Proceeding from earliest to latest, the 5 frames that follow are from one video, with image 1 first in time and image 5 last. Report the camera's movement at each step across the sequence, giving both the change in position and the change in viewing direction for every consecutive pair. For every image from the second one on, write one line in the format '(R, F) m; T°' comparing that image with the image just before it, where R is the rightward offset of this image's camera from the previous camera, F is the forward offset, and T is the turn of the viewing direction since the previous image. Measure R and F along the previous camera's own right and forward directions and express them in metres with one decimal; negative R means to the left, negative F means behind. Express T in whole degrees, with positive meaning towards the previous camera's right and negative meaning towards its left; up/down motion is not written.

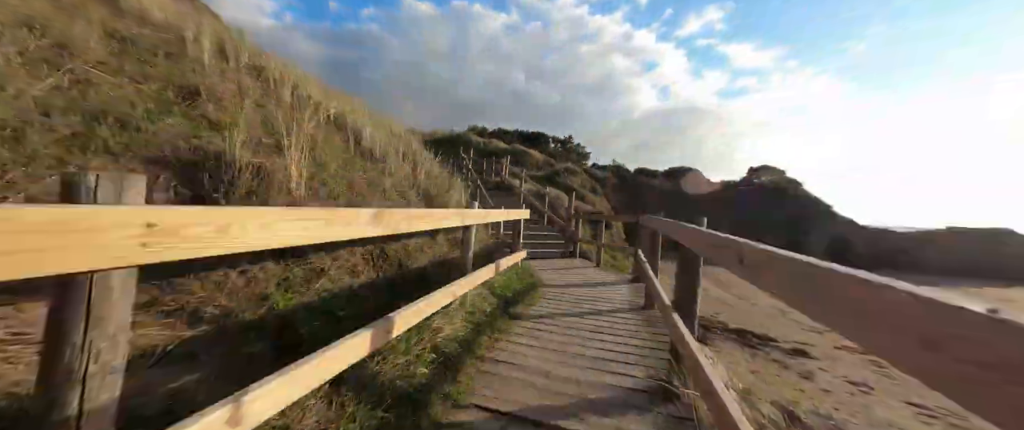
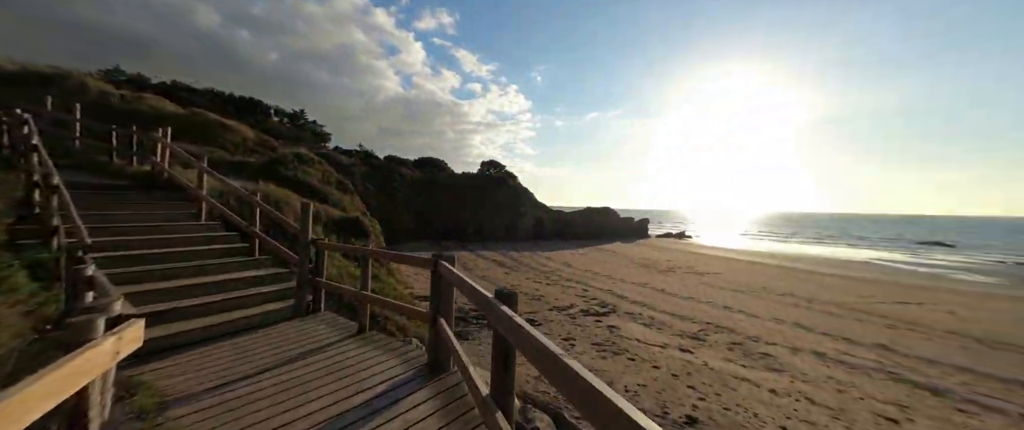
(+0.1, +0.7) m; +40°
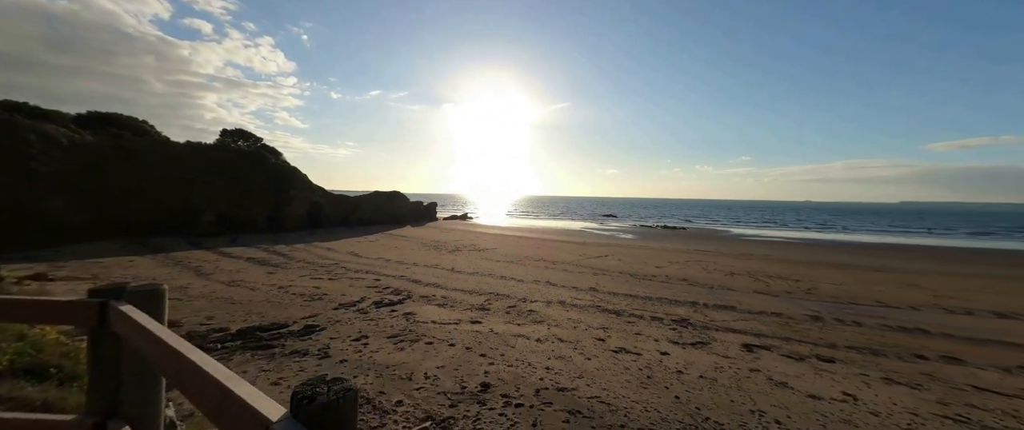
(0.0, +0.3) m; +34°
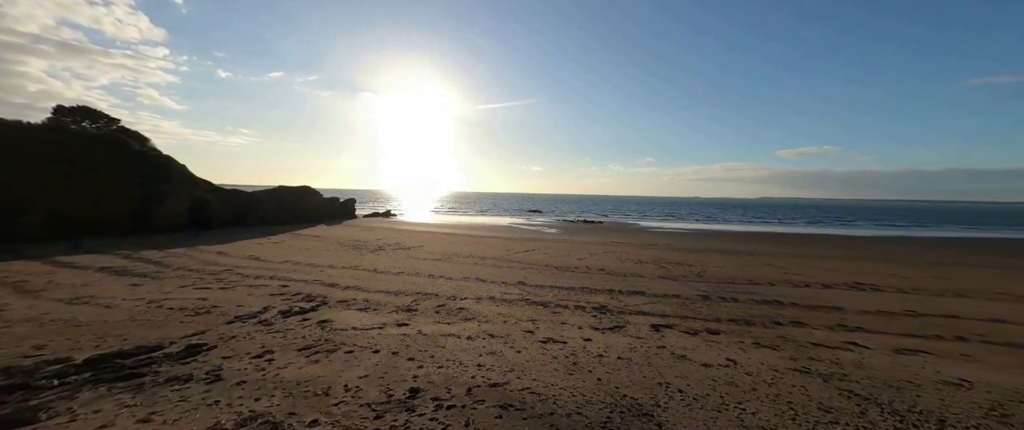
(0.0, +0.1) m; +12°
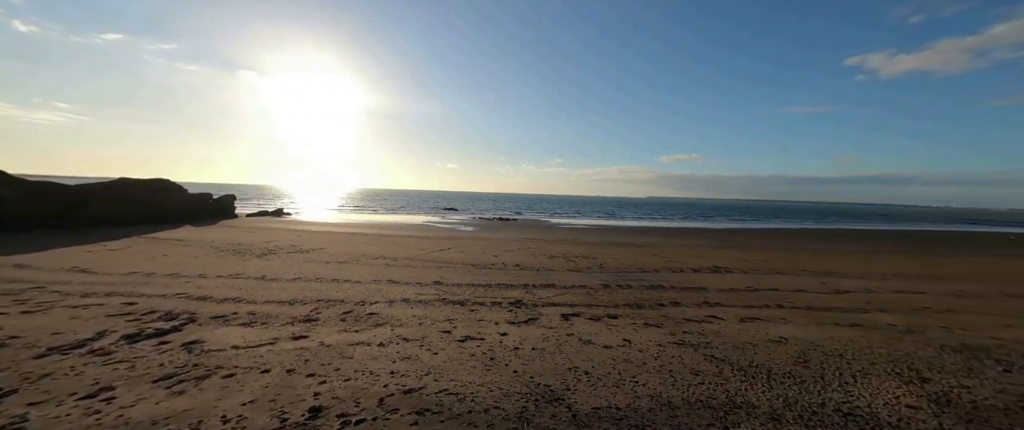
(0.0, +0.1) m; +14°
